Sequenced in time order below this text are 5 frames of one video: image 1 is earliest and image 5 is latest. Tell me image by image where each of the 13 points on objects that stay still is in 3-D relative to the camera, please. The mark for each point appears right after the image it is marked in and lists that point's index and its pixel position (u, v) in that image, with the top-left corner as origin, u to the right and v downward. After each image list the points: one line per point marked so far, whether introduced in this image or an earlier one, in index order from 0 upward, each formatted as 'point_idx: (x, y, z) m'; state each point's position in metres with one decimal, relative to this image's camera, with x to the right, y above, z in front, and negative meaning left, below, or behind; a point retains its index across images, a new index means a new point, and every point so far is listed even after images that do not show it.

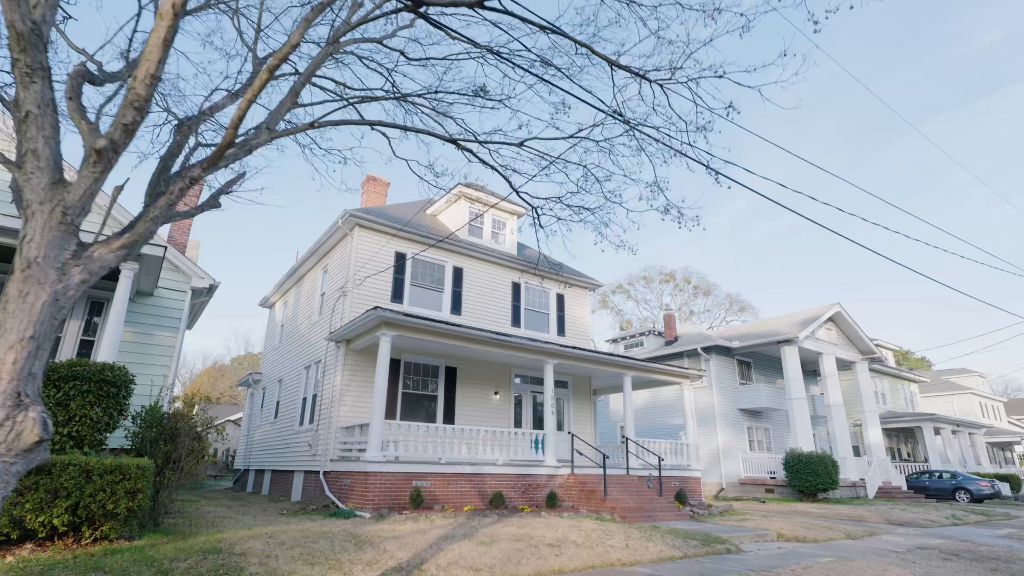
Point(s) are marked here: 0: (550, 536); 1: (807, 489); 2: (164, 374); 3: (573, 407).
0: (+0.6, -3.7, +8.2) m
1: (+9.9, -6.8, +18.4) m
2: (-6.7, -1.6, +10.3) m
3: (+1.8, -3.6, +16.4) m
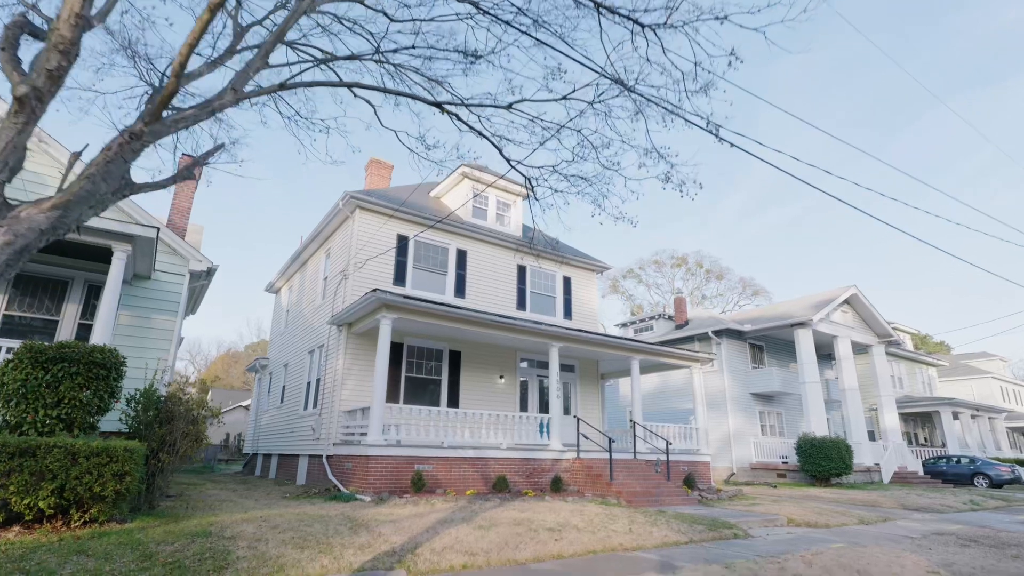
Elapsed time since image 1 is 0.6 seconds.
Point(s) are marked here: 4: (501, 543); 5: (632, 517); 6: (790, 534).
0: (+0.6, -3.4, +8.1) m
1: (+10.2, -6.2, +18.1) m
2: (-6.7, -1.3, +10.2) m
3: (+2.0, -3.0, +16.2) m
4: (-0.1, -3.1, +6.7) m
5: (+1.9, -3.7, +8.9) m
6: (+4.5, -3.9, +8.8) m
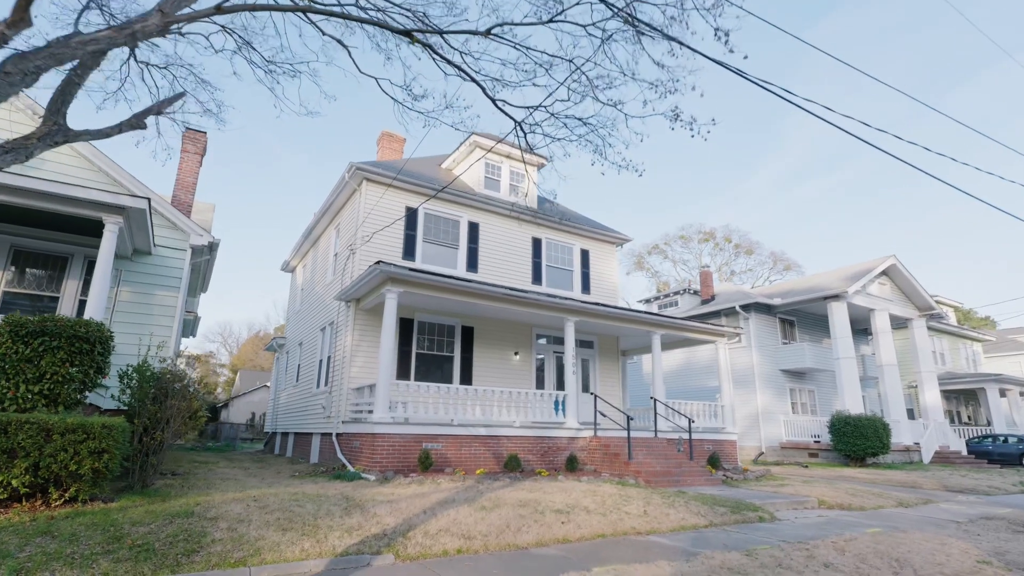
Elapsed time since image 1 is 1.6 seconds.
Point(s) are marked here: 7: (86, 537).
0: (+0.7, -2.9, +7.6) m
1: (+10.8, -5.2, +17.2) m
2: (-6.5, -0.8, +10.0) m
3: (+2.5, -2.3, +15.6) m
4: (-0.1, -2.7, +6.2) m
5: (+2.1, -3.2, +8.4) m
6: (+4.6, -3.4, +8.1) m
7: (-3.7, -2.1, +4.7) m
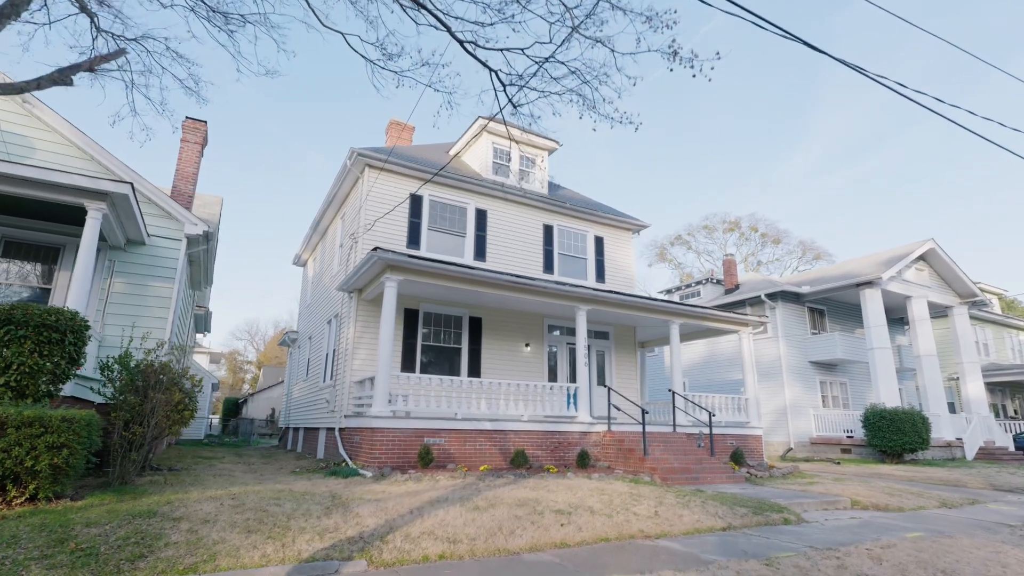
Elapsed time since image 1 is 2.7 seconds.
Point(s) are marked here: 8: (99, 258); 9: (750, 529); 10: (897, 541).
0: (+0.7, -2.7, +7.0) m
1: (+11.2, -4.8, +16.2) m
2: (-6.4, -0.7, +9.7) m
3: (+2.8, -2.0, +14.9) m
4: (-0.2, -2.5, +5.7) m
5: (+2.1, -2.9, +7.7) m
6: (+4.6, -3.1, +7.4) m
7: (-3.8, -2.0, +4.3) m
8: (-7.2, +0.5, +9.6) m
9: (+2.8, -2.9, +6.5) m
10: (+4.2, -2.7, +6.0) m
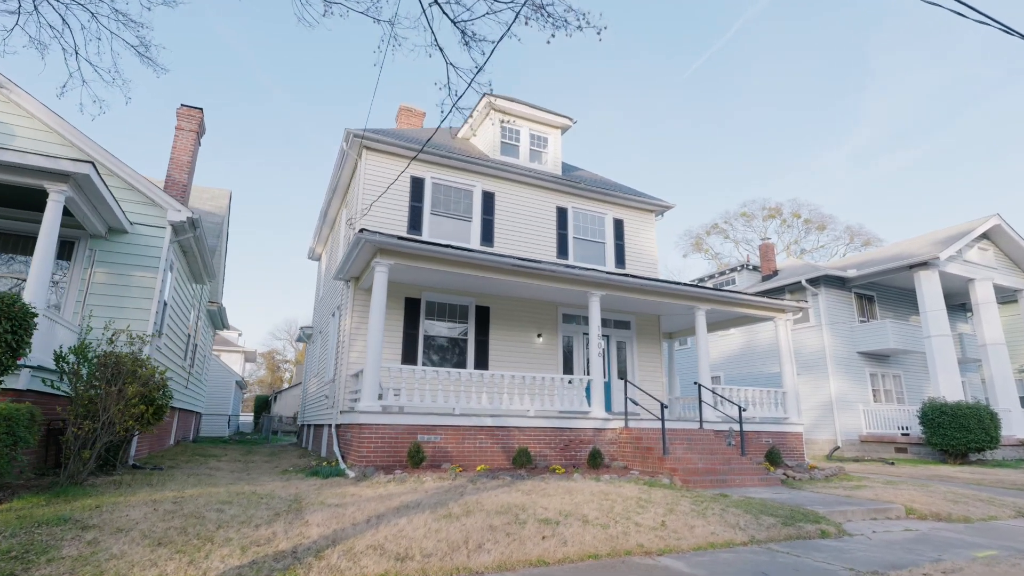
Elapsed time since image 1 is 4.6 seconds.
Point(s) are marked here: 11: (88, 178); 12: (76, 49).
0: (+0.5, -2.4, +6.0) m
1: (+11.7, -4.3, +14.5) m
2: (-6.4, -0.5, +9.3) m
3: (+3.2, -1.6, +13.8) m
4: (-0.5, -2.2, +4.8) m
5: (+2.0, -2.6, +6.7) m
6: (+4.4, -2.7, +6.1) m
7: (-4.2, -1.8, +3.7) m
8: (-7.3, +0.7, +9.2) m
9: (+2.6, -2.5, +5.4) m
10: (+3.9, -2.4, +4.8) m
11: (-6.0, +1.6, +7.8) m
12: (-5.1, +2.8, +6.4) m
